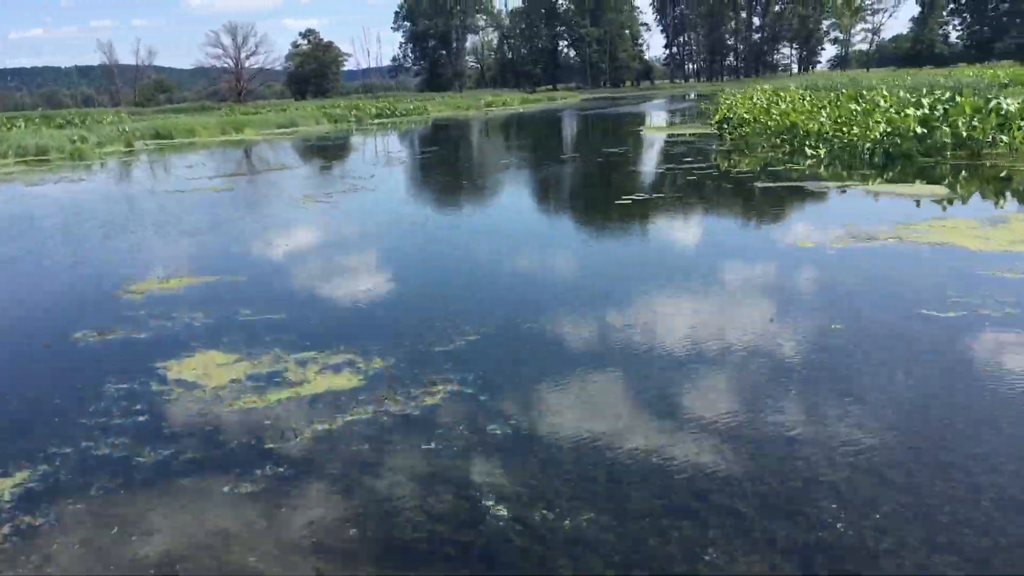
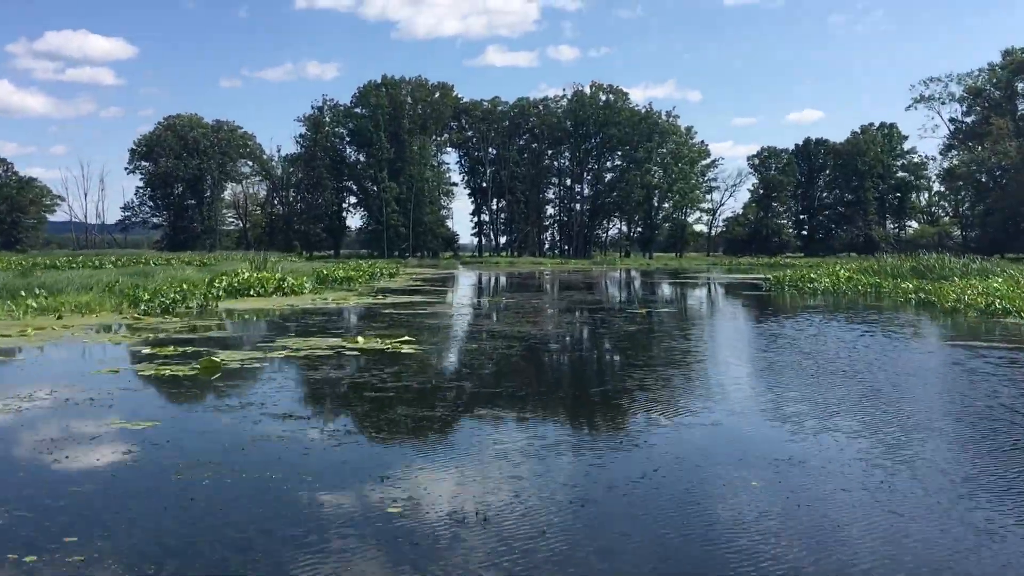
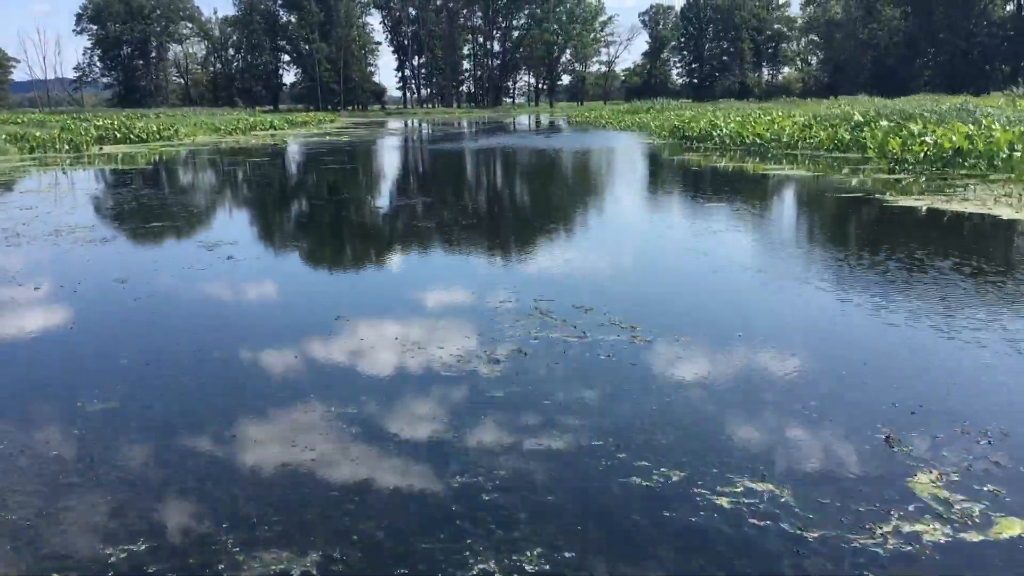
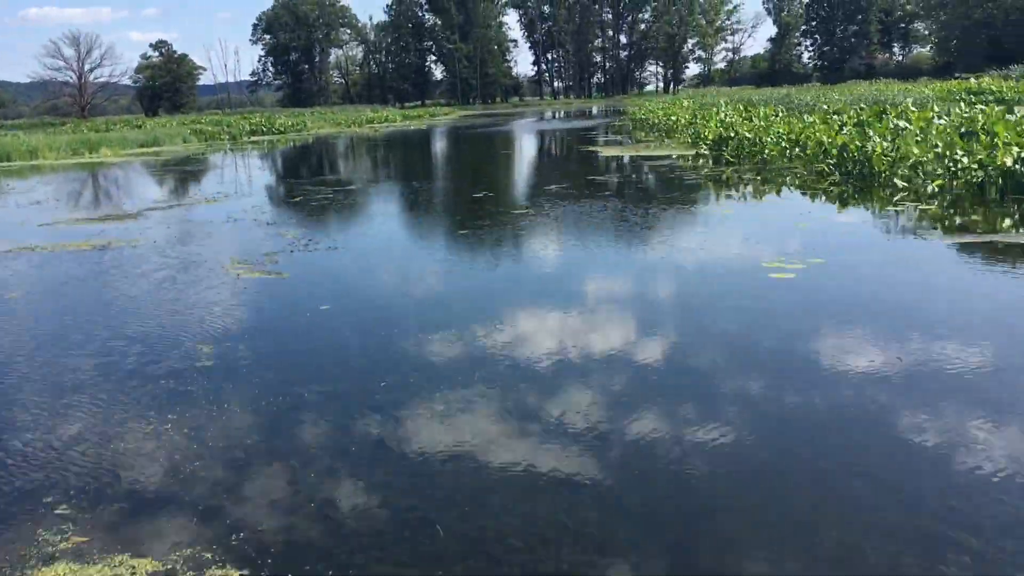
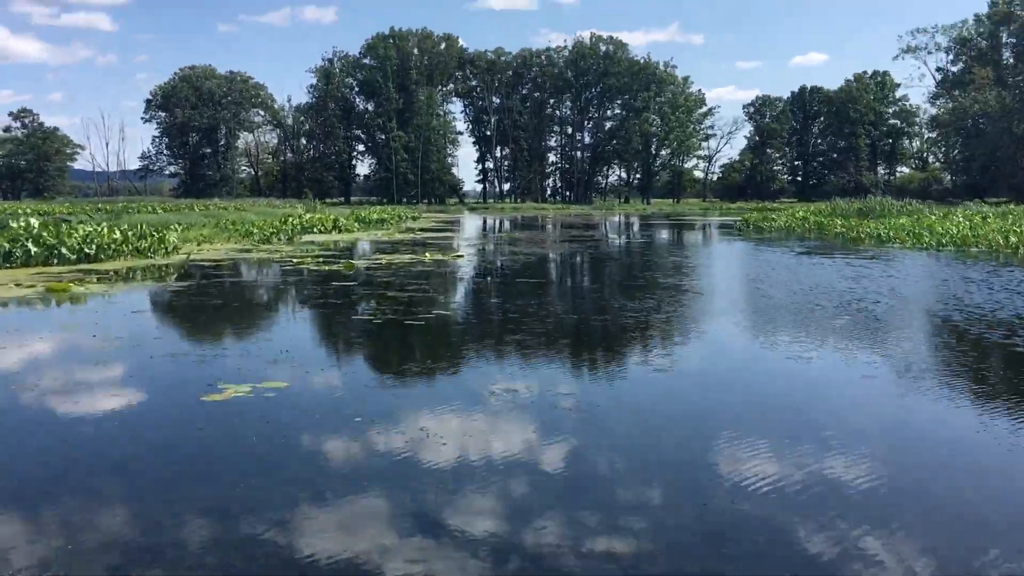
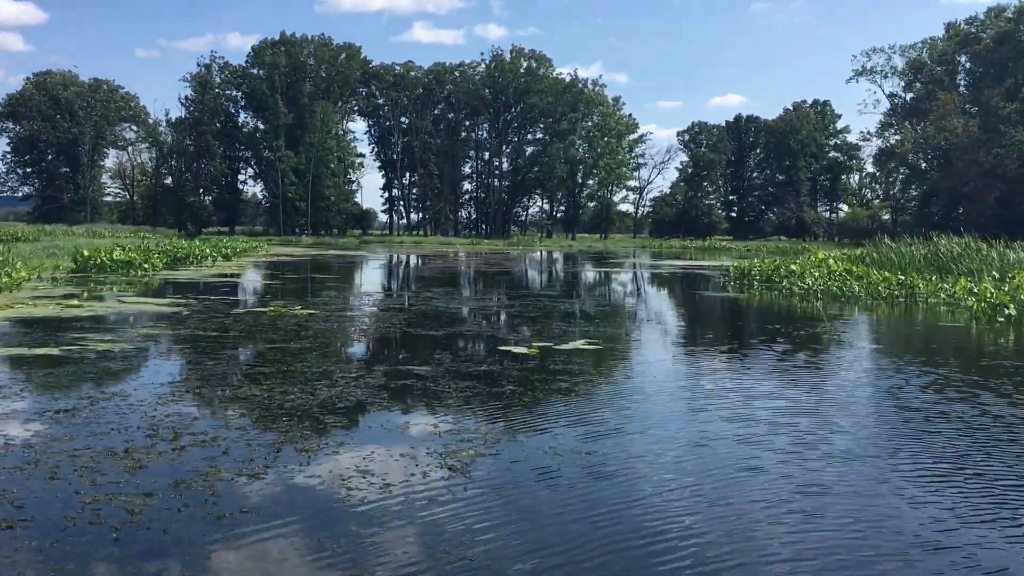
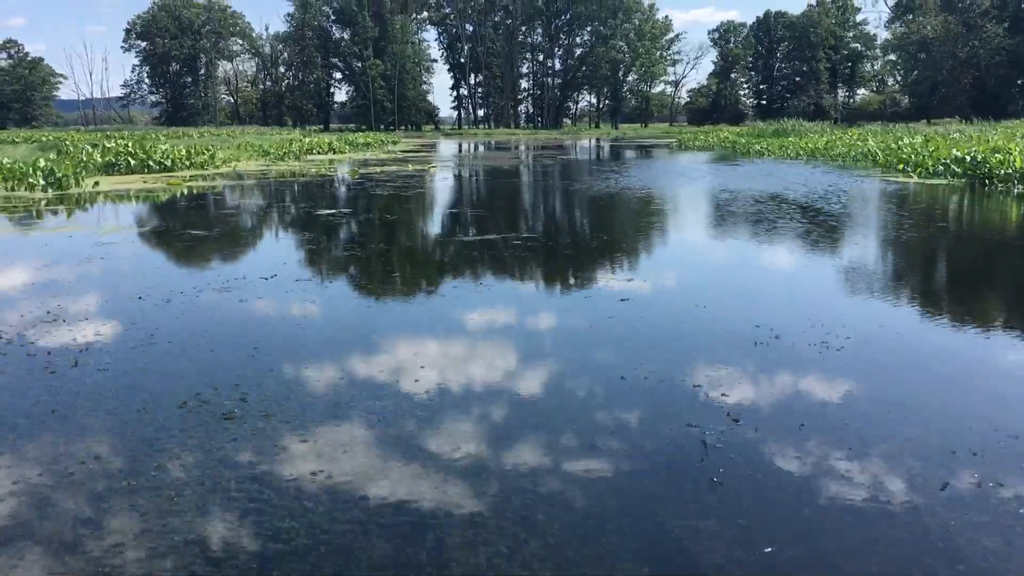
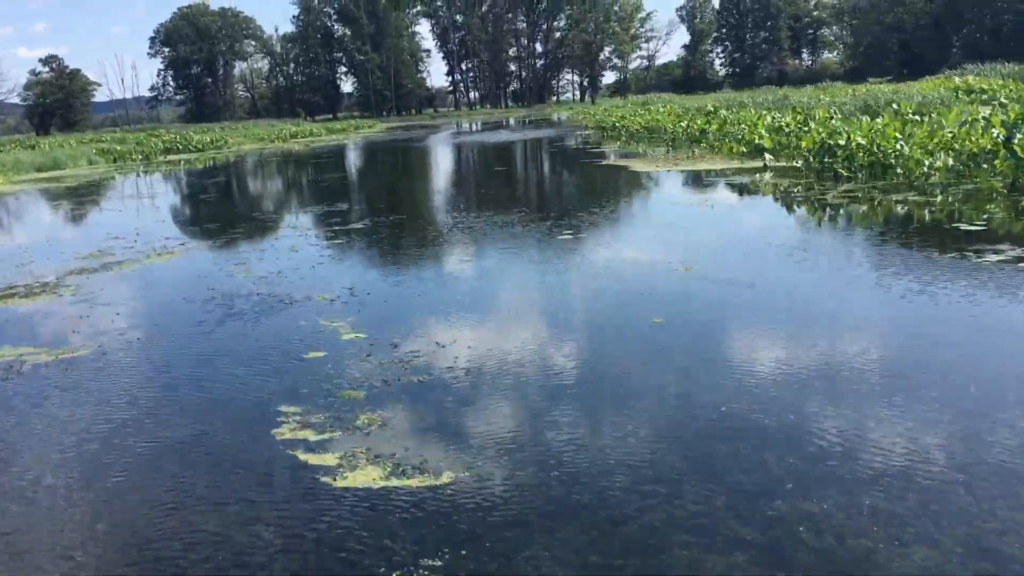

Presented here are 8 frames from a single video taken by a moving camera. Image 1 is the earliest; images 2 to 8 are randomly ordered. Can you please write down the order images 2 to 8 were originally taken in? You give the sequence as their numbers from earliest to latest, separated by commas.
4, 8, 3, 7, 5, 2, 6
